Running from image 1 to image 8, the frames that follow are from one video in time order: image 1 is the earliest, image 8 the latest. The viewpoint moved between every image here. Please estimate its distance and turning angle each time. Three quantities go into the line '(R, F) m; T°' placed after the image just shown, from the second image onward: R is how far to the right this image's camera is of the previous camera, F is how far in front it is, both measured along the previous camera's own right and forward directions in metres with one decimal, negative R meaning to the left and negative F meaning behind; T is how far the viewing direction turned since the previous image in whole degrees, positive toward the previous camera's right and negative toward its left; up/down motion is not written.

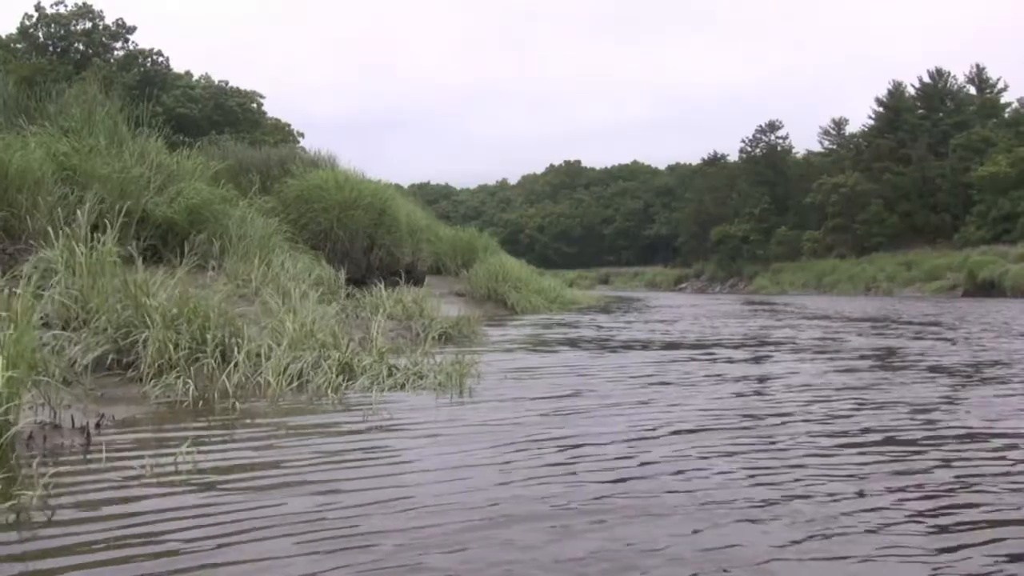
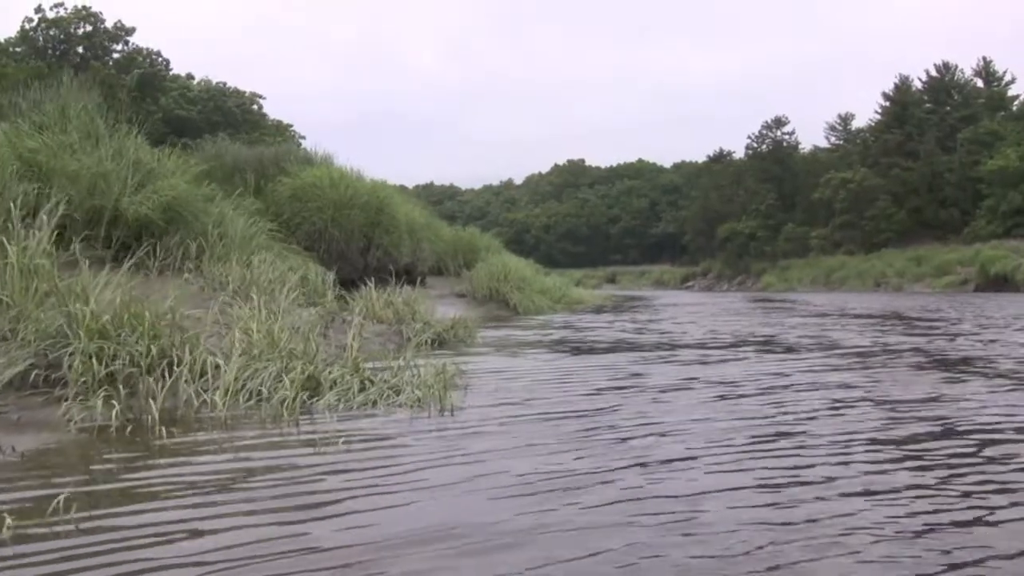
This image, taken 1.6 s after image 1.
(+0.1, +0.7) m; 0°
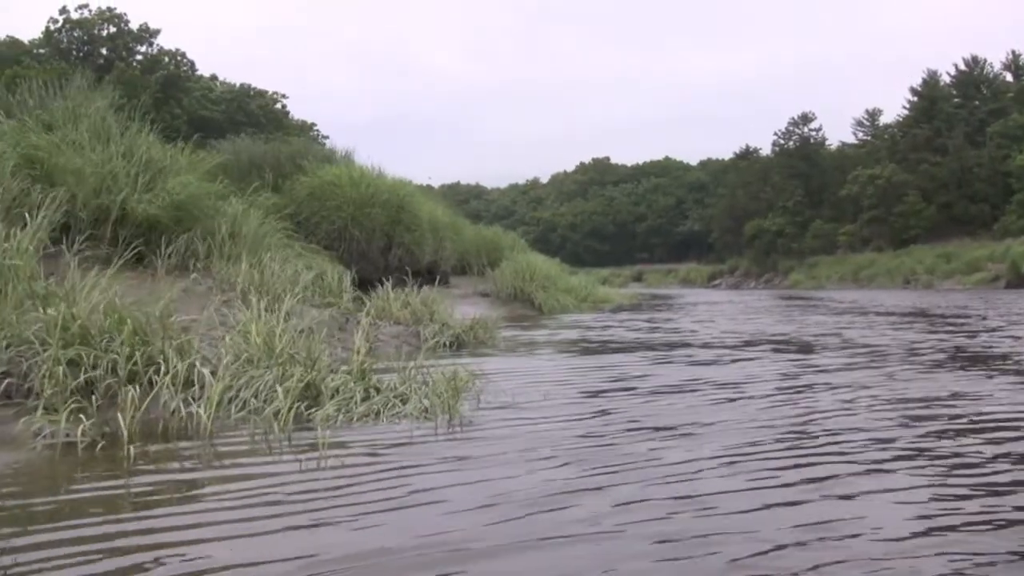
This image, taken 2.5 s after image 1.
(0.0, +0.5) m; -2°
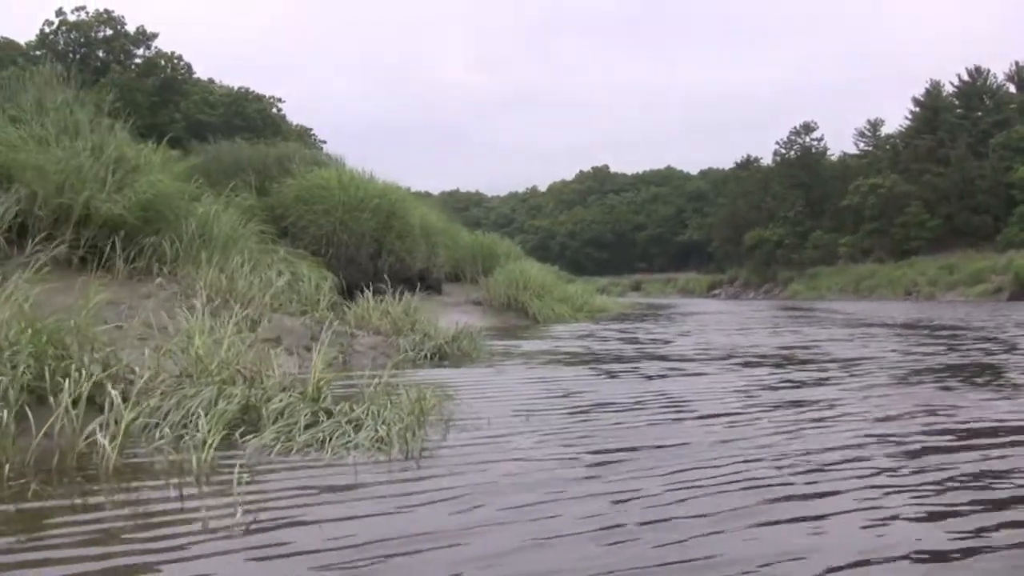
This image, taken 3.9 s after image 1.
(+0.1, +0.6) m; 0°
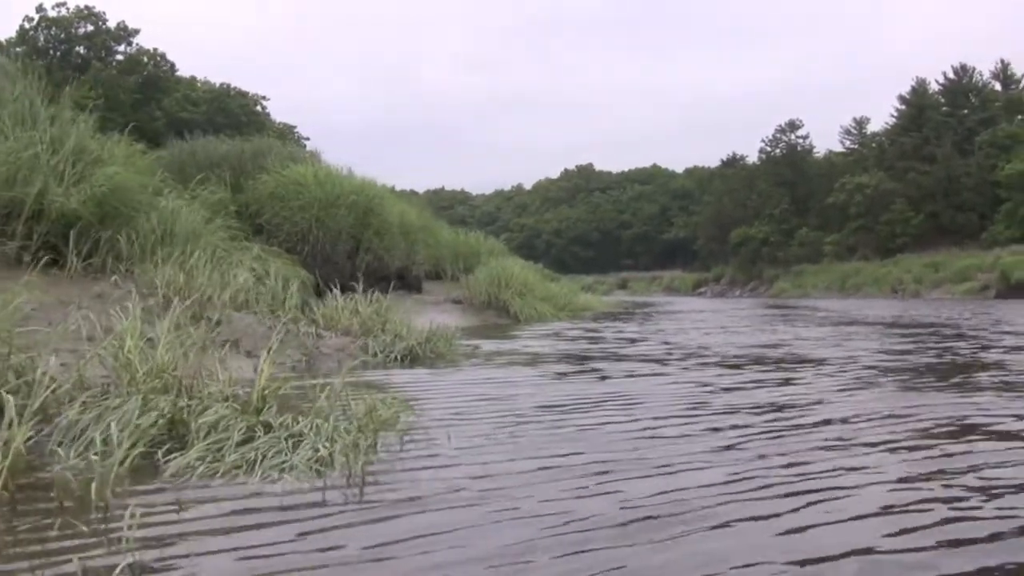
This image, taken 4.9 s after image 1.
(+0.1, +0.4) m; +1°
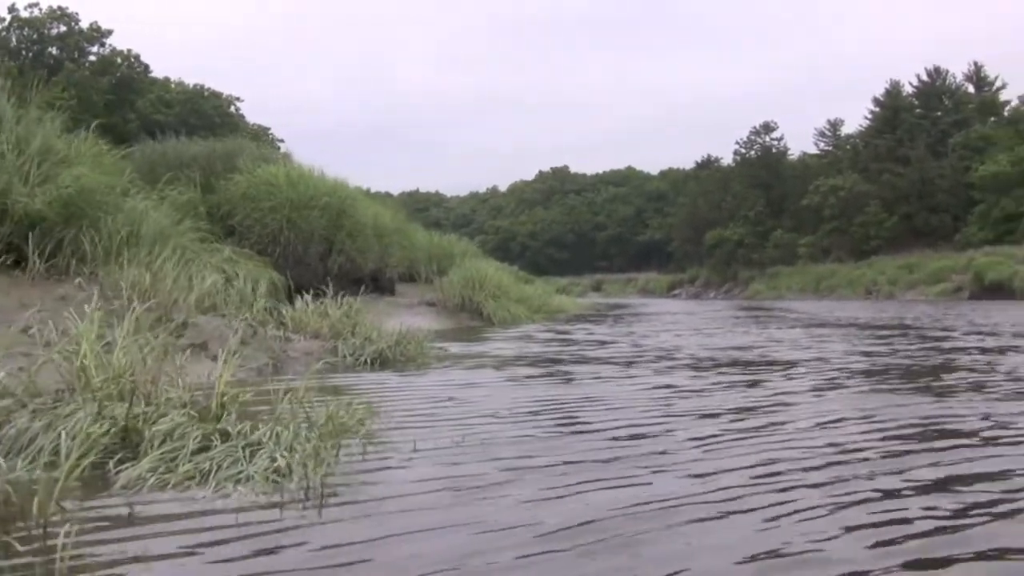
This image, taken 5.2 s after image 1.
(+0.1, 0.0) m; +2°
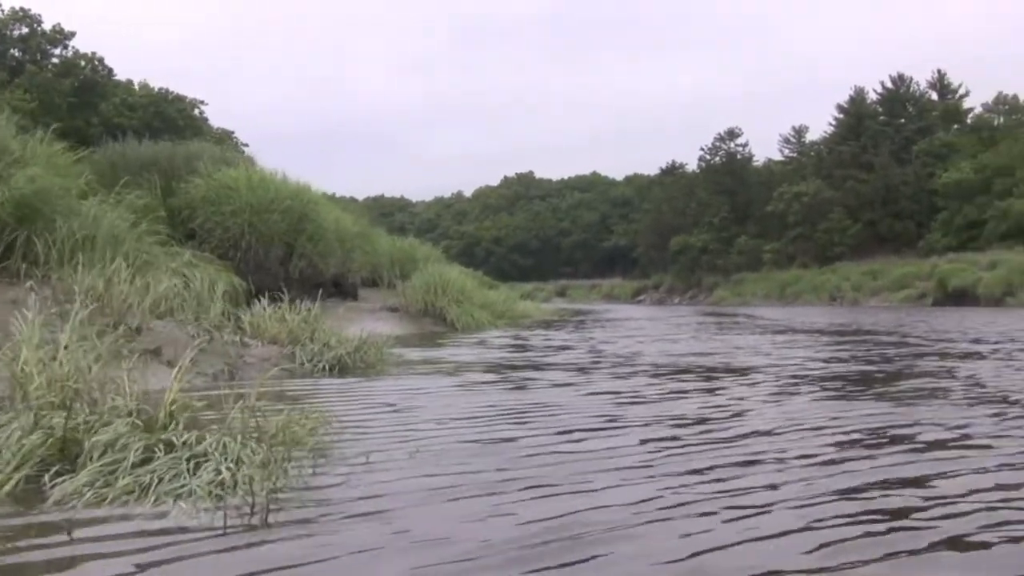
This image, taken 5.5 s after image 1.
(+0.1, 0.0) m; +2°
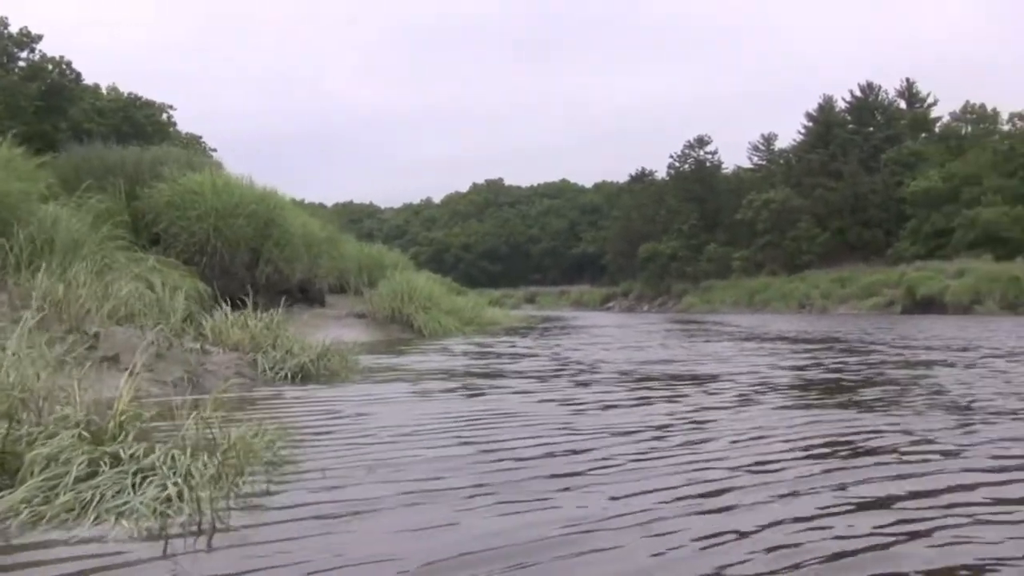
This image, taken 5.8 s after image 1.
(0.0, +0.1) m; +2°
